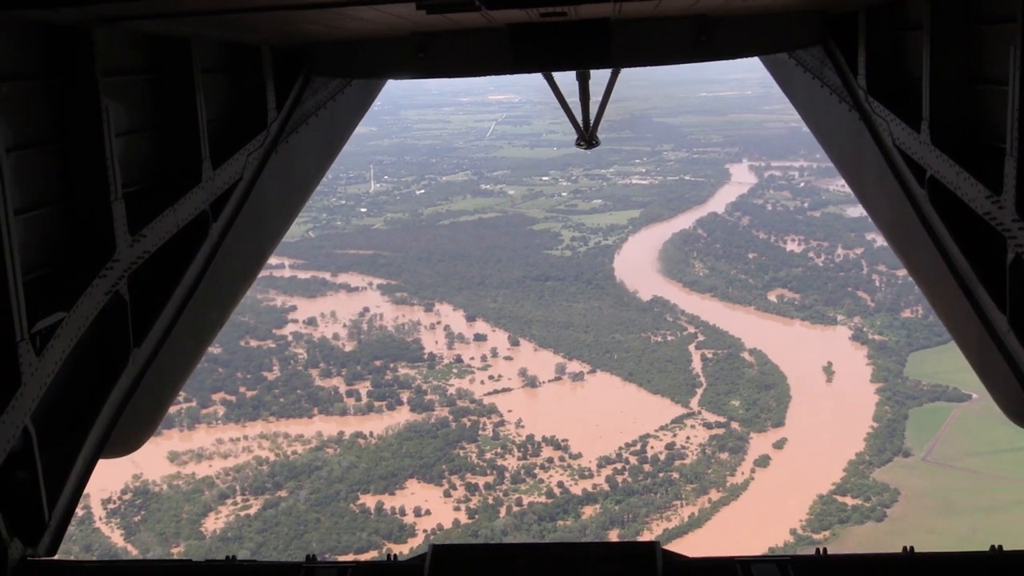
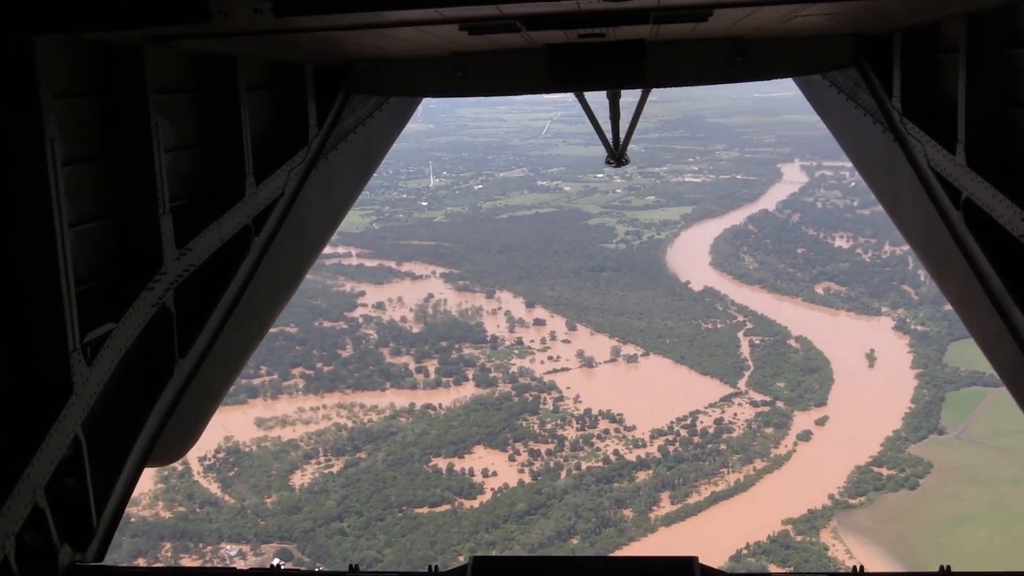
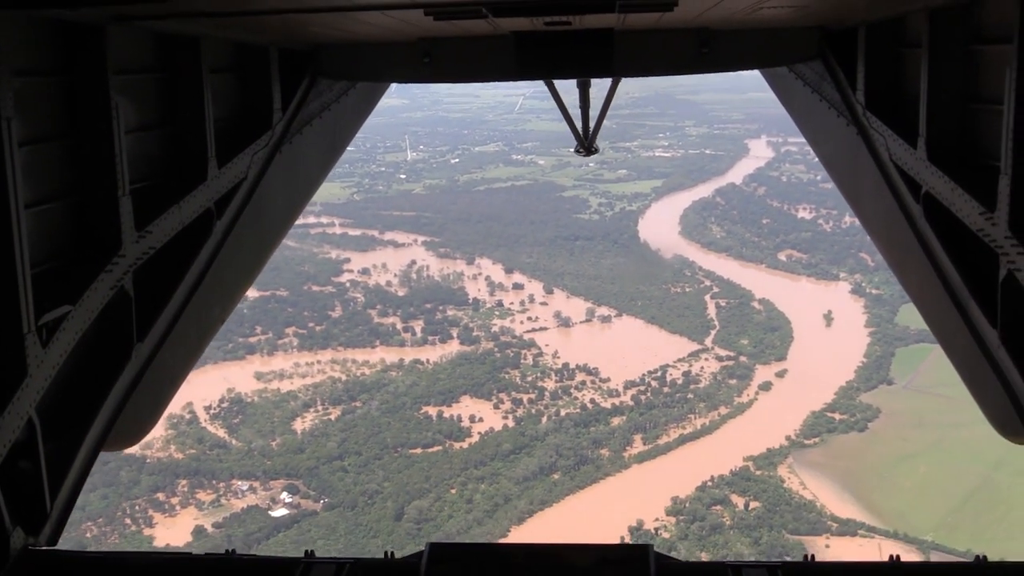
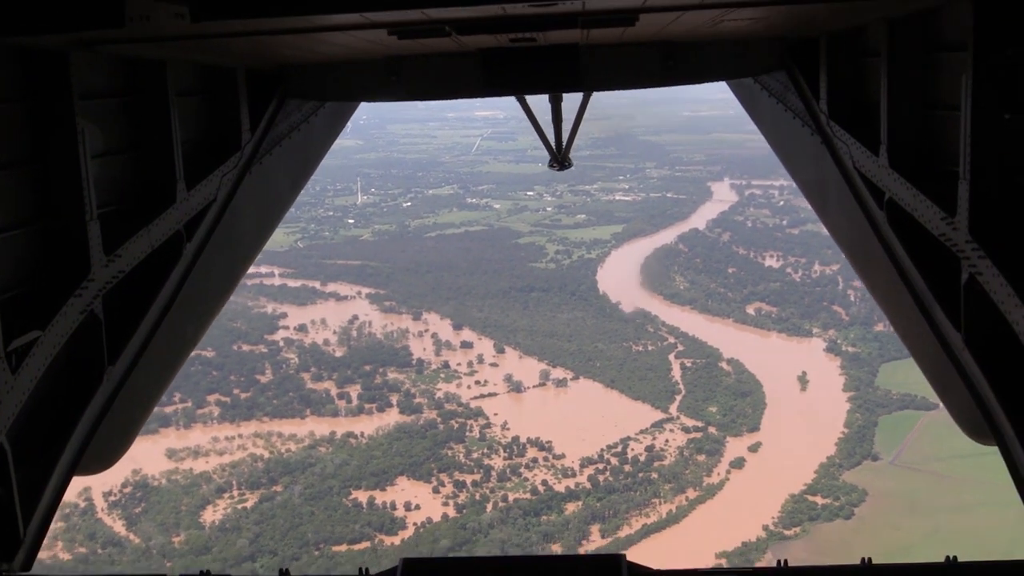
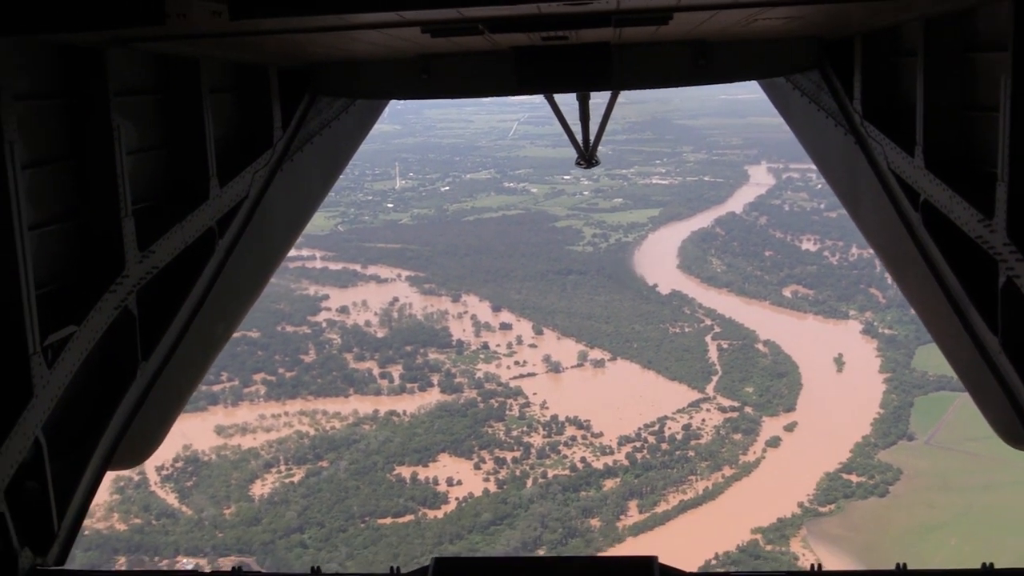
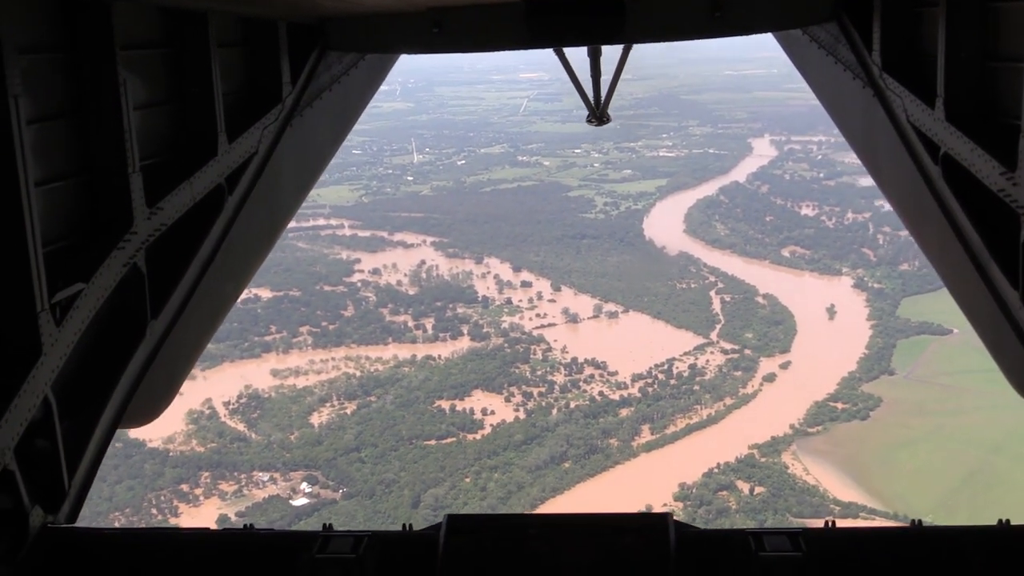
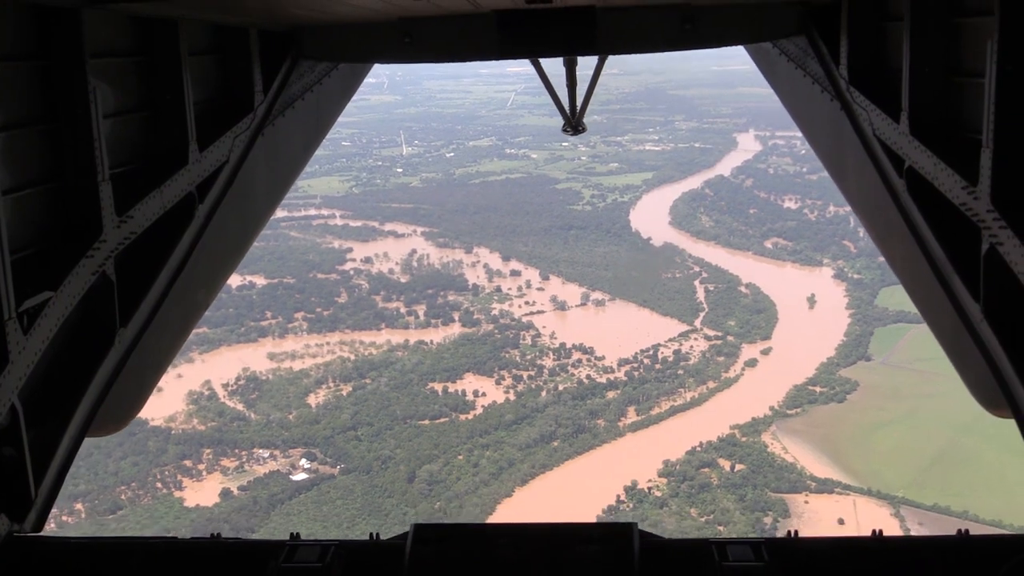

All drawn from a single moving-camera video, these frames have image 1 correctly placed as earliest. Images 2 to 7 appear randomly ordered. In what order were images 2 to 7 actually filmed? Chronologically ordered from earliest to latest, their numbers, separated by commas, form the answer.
4, 5, 2, 3, 6, 7
